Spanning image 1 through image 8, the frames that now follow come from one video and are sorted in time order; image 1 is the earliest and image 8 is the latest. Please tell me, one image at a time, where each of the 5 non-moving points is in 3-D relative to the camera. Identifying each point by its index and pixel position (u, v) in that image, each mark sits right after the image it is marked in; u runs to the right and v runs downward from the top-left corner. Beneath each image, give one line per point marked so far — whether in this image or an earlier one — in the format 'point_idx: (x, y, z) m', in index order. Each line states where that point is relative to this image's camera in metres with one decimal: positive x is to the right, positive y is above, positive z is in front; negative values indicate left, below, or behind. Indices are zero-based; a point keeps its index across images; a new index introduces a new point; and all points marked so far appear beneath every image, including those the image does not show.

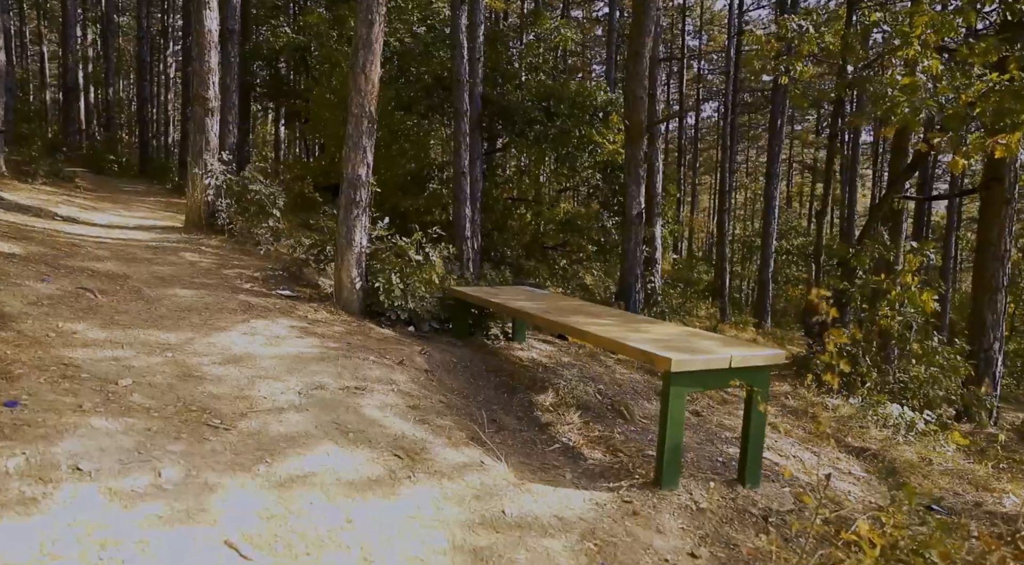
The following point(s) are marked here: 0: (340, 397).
0: (-0.9, -0.6, +3.8) m
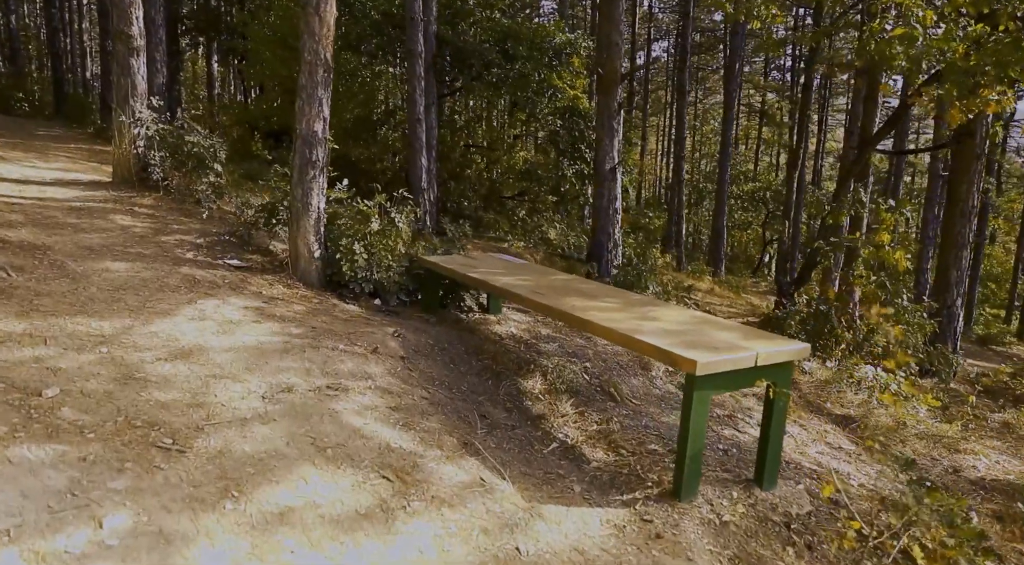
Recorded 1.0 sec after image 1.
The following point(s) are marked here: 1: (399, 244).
0: (-0.9, -0.6, +3.3) m
1: (-0.9, +0.3, +5.5) m
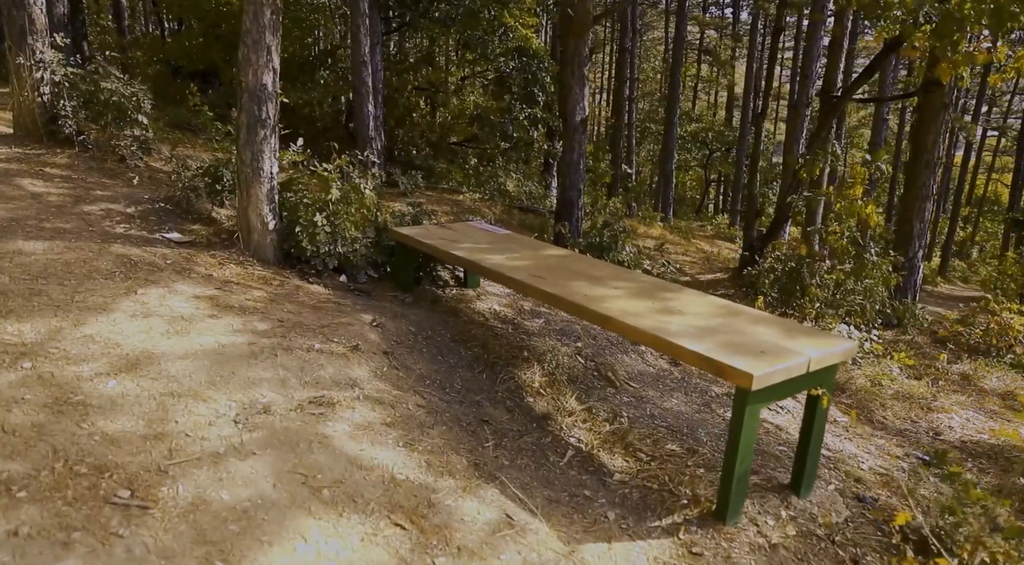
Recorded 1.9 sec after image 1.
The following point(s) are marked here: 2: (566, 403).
0: (-0.9, -0.6, +2.8) m
1: (-1.0, +0.5, +4.9) m
2: (+0.3, -0.6, +3.7) m
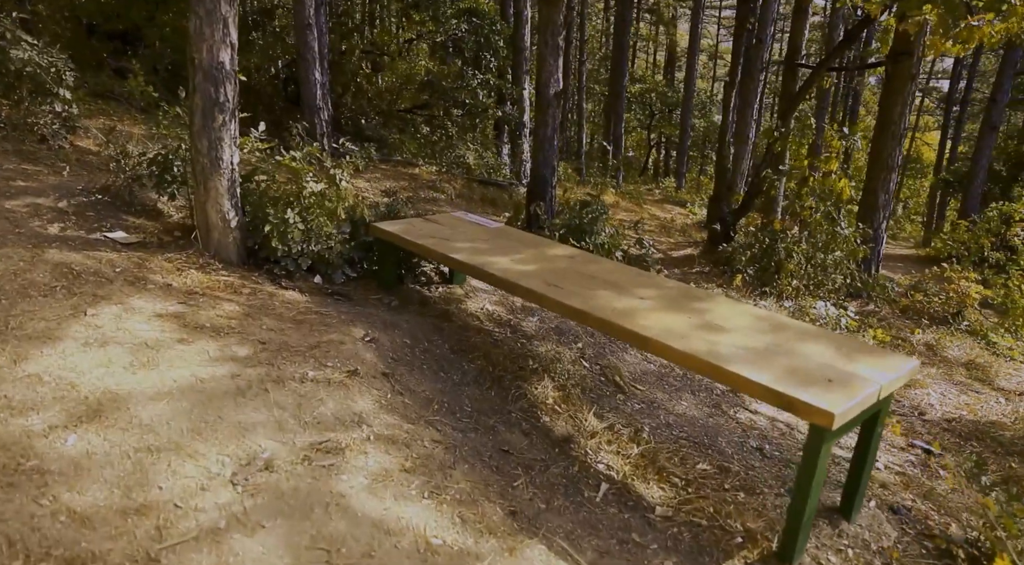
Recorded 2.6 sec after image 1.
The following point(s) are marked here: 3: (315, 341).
0: (-0.7, -0.7, +2.4) m
1: (-1.1, +0.5, +4.4) m
2: (+0.4, -0.7, +3.4) m
3: (-0.9, -0.3, +3.3) m
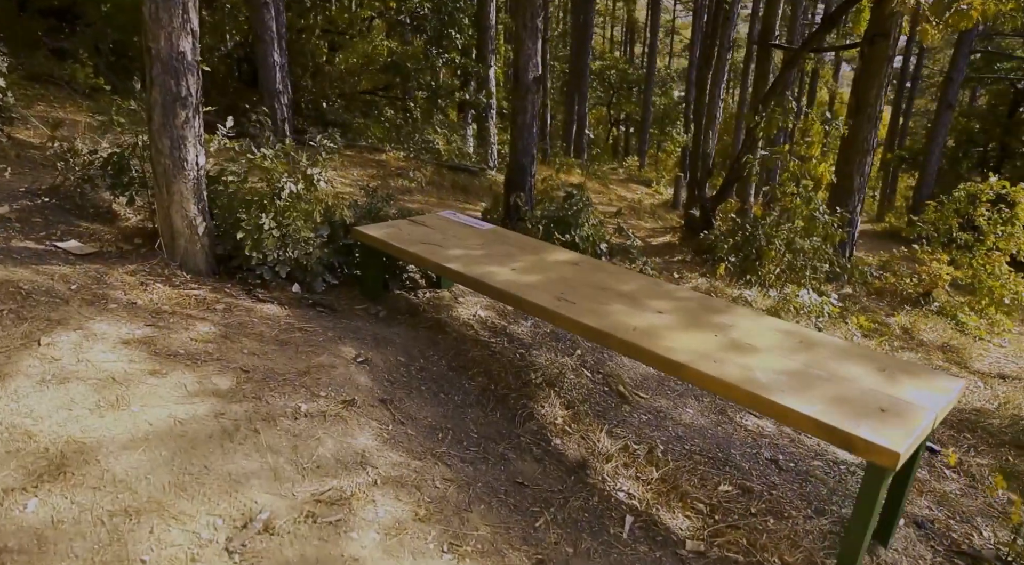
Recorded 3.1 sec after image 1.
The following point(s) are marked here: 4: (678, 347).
0: (-0.6, -0.8, +2.1) m
1: (-1.1, +0.4, +4.0) m
2: (+0.4, -0.7, +3.2) m
3: (-0.9, -0.4, +3.0) m
4: (+0.6, -0.2, +2.7) m
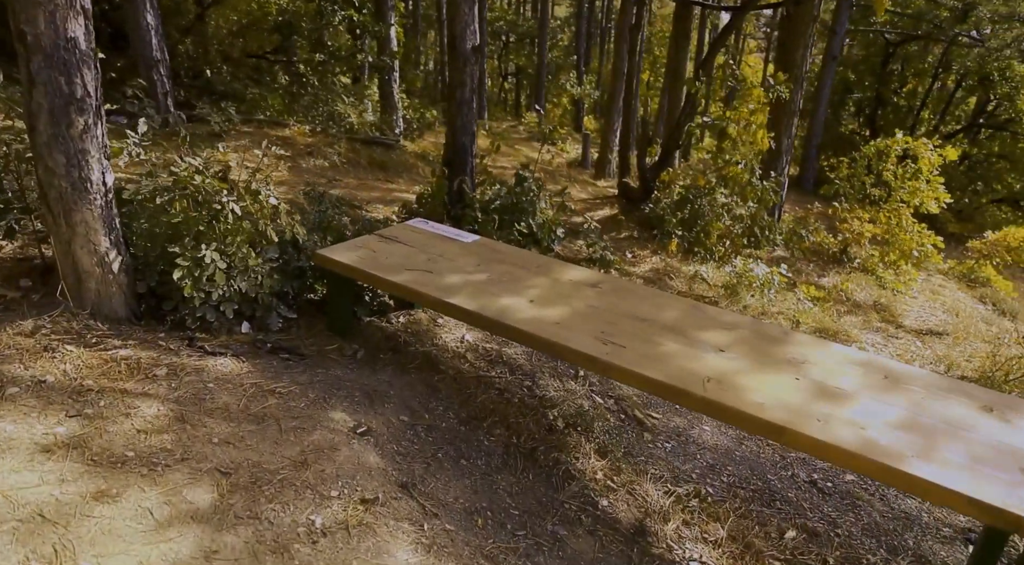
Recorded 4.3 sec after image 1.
0: (-0.3, -1.0, +1.6) m
1: (-1.2, +0.3, +3.3) m
2: (+0.5, -0.8, +2.8) m
3: (-0.7, -0.6, +2.4) m
4: (+0.8, -0.4, +2.3) m
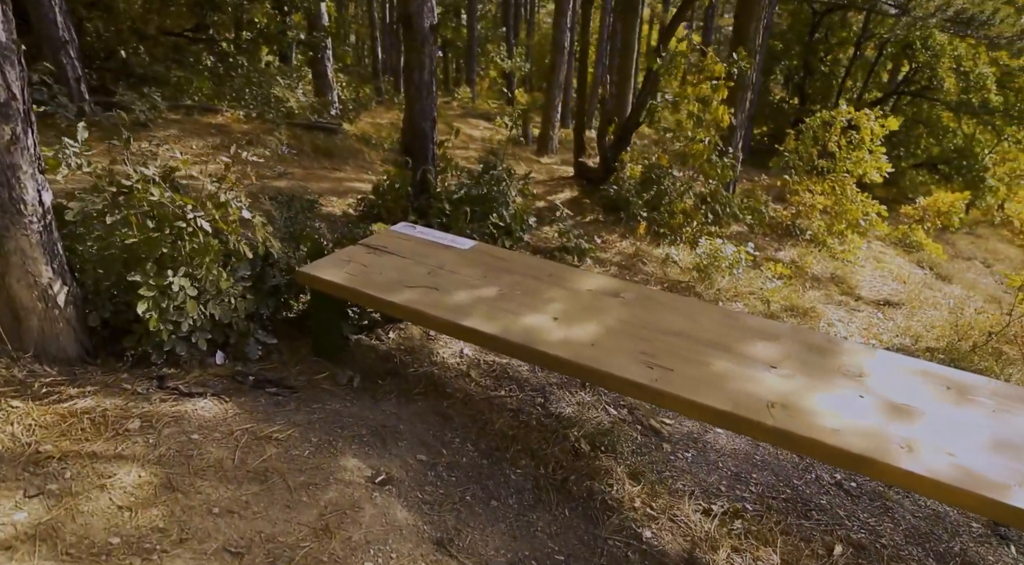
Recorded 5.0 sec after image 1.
0: (0.0, -1.2, +1.3) m
1: (-1.1, +0.2, +2.8) m
2: (+0.6, -0.9, +2.6) m
3: (-0.6, -0.7, +2.0) m
4: (+1.0, -0.4, +2.1) m
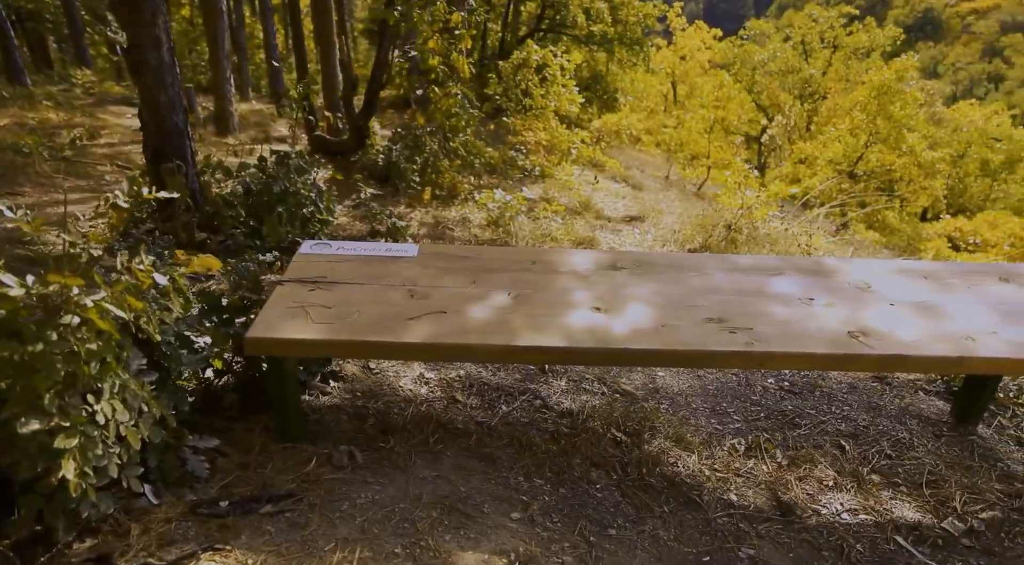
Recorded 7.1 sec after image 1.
0: (+0.9, -1.1, +1.1) m
1: (-1.0, -0.1, +1.9) m
2: (+0.9, -0.7, +2.6) m
3: (0.0, -0.8, +1.5) m
4: (+1.3, -0.2, +2.2) m
